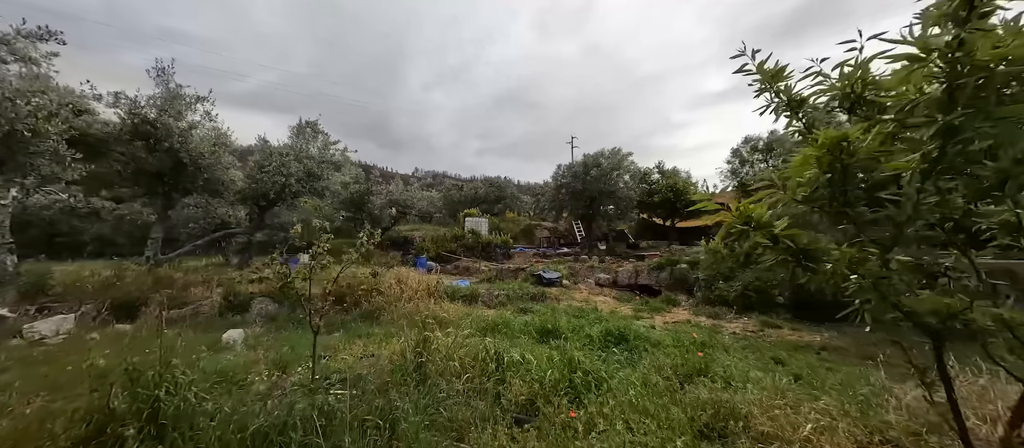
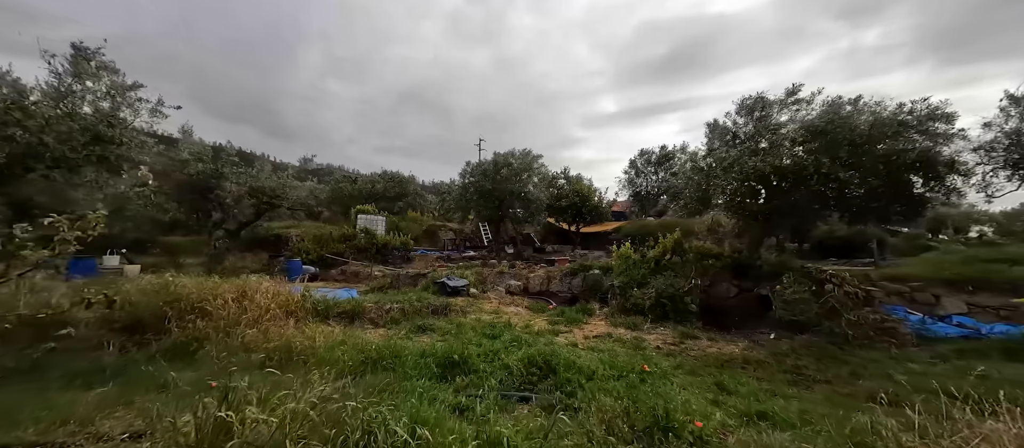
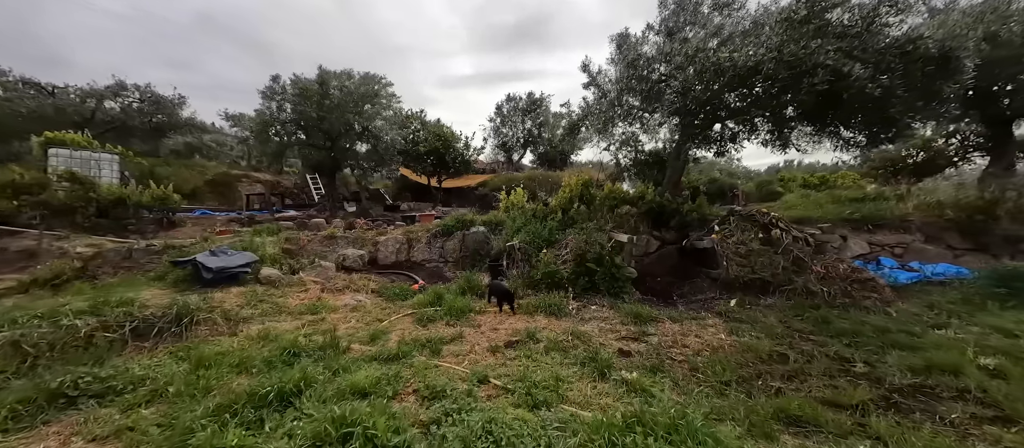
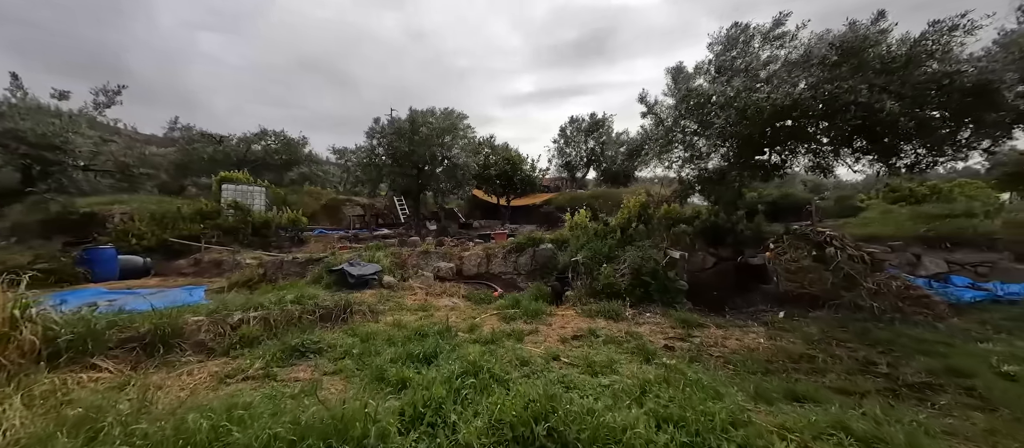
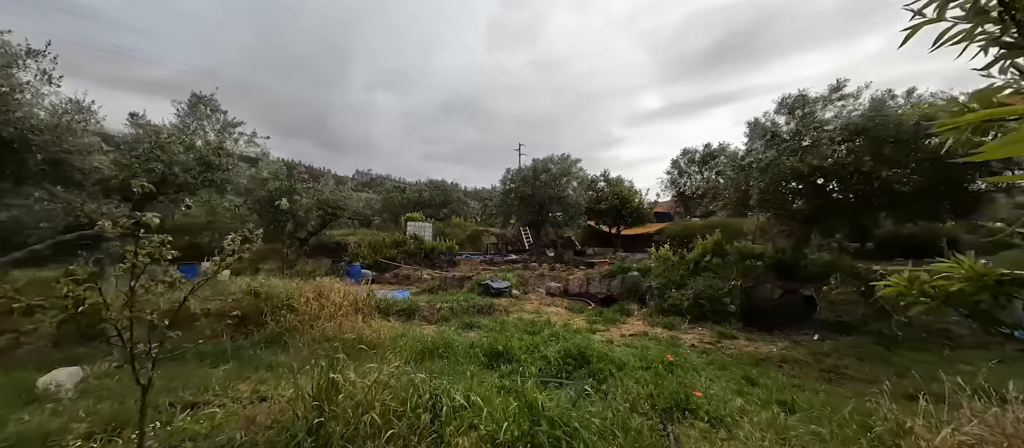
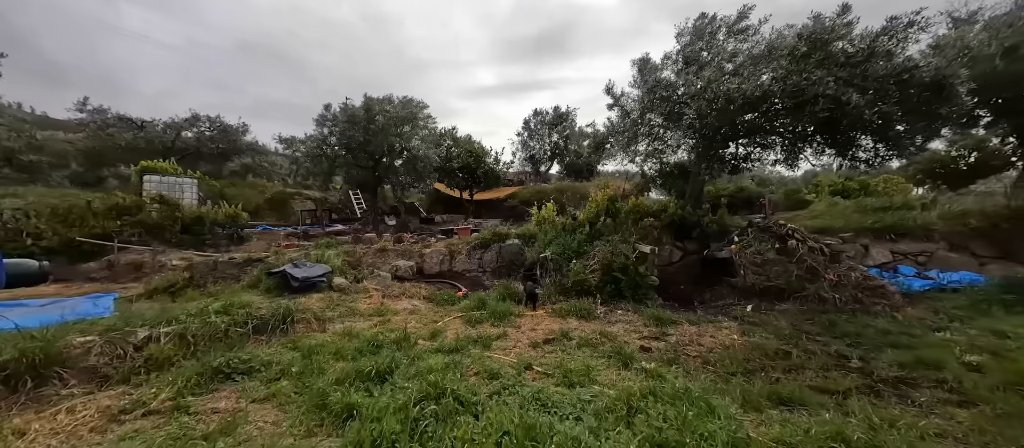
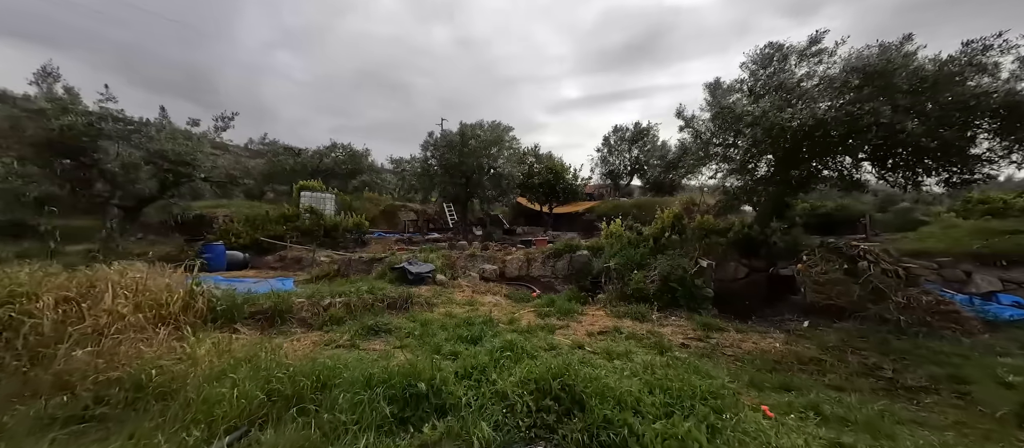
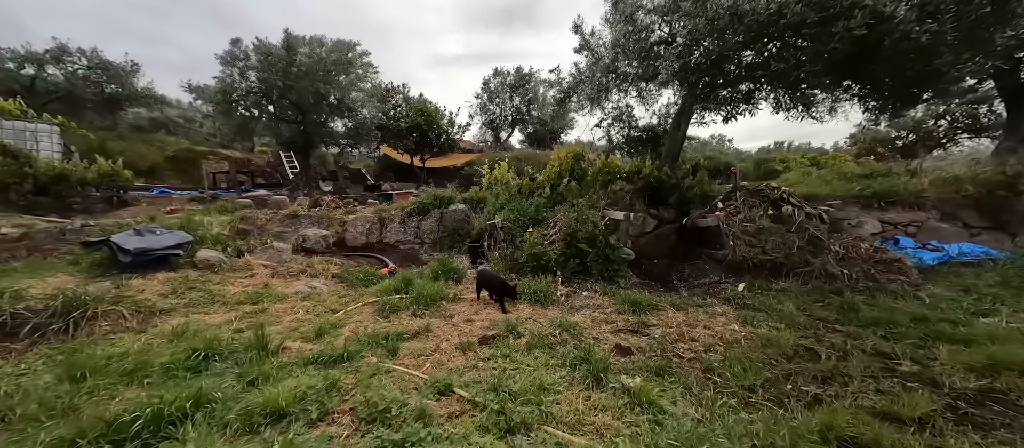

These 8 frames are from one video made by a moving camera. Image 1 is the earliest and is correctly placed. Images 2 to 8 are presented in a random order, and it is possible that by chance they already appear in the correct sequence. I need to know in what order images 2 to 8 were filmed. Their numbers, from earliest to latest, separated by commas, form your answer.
5, 2, 7, 4, 6, 3, 8
